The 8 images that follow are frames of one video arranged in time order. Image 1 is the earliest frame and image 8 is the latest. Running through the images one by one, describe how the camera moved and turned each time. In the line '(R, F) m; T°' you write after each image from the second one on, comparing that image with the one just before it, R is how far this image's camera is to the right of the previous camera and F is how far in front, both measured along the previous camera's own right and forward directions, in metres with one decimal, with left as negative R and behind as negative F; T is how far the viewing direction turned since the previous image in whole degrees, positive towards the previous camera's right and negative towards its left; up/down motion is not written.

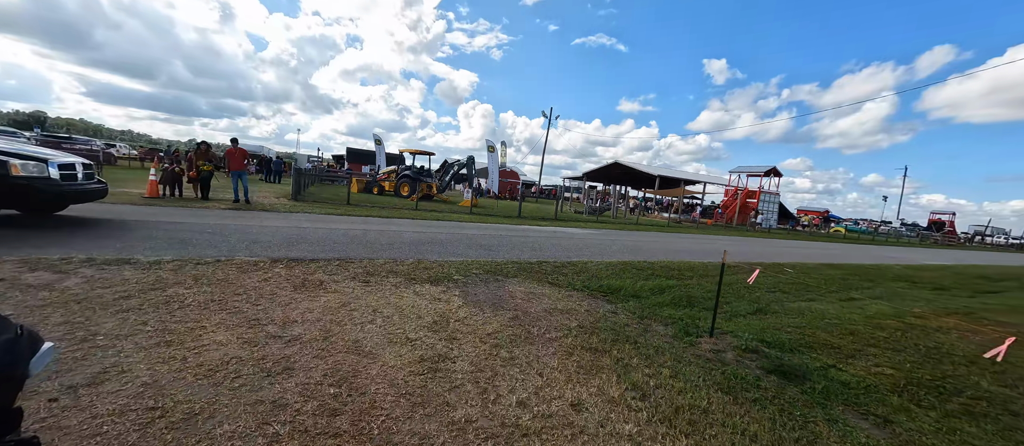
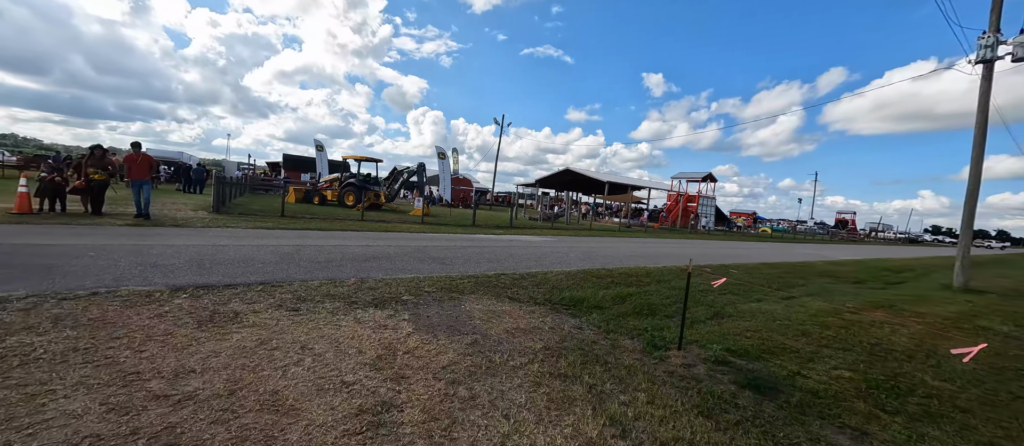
(0.0, +0.4) m; +8°
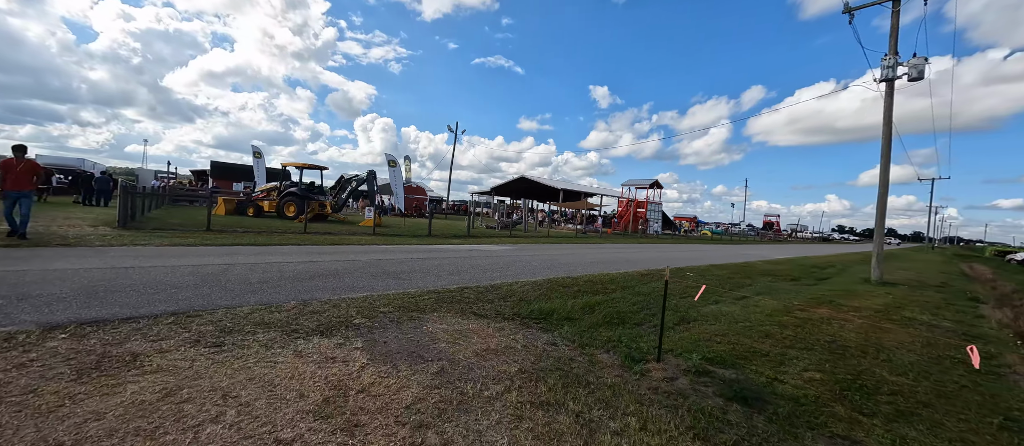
(-0.1, +0.4) m; +7°
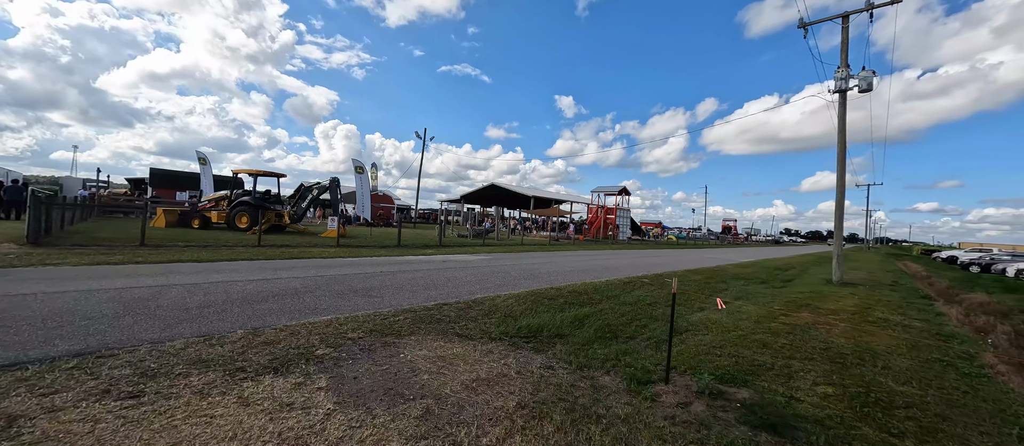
(-0.2, +0.5) m; +5°
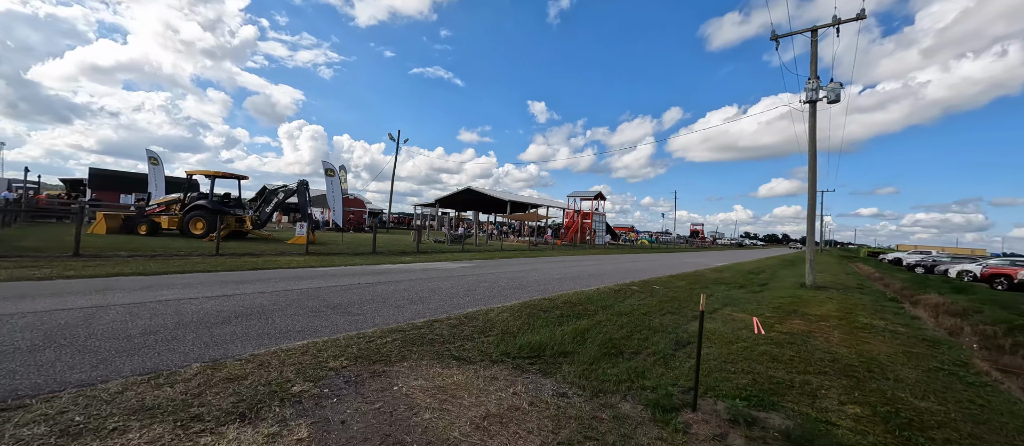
(-0.3, +0.4) m; +4°
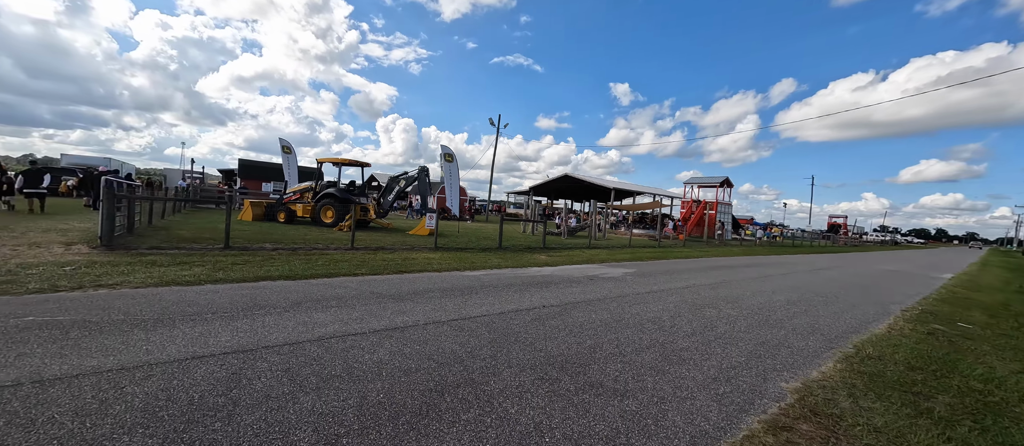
(-2.5, +2.1) m; -12°
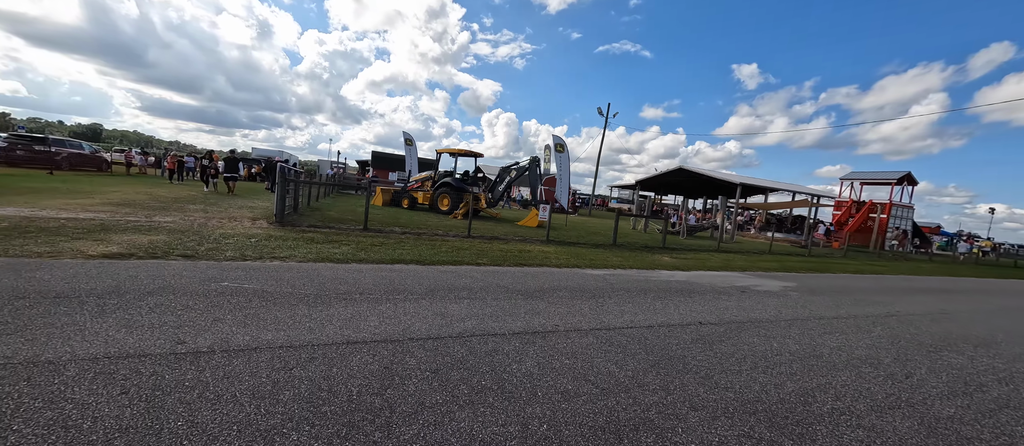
(-0.6, +0.5) m; -15°
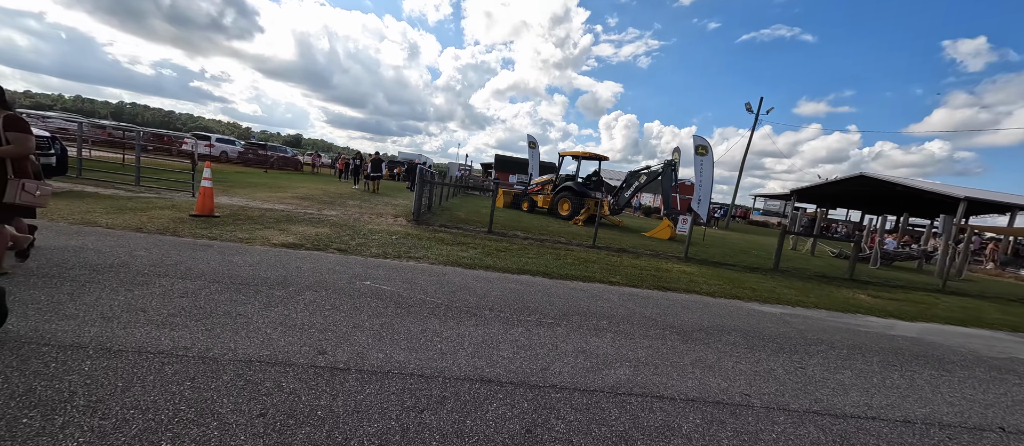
(-0.5, +0.6) m; -18°
